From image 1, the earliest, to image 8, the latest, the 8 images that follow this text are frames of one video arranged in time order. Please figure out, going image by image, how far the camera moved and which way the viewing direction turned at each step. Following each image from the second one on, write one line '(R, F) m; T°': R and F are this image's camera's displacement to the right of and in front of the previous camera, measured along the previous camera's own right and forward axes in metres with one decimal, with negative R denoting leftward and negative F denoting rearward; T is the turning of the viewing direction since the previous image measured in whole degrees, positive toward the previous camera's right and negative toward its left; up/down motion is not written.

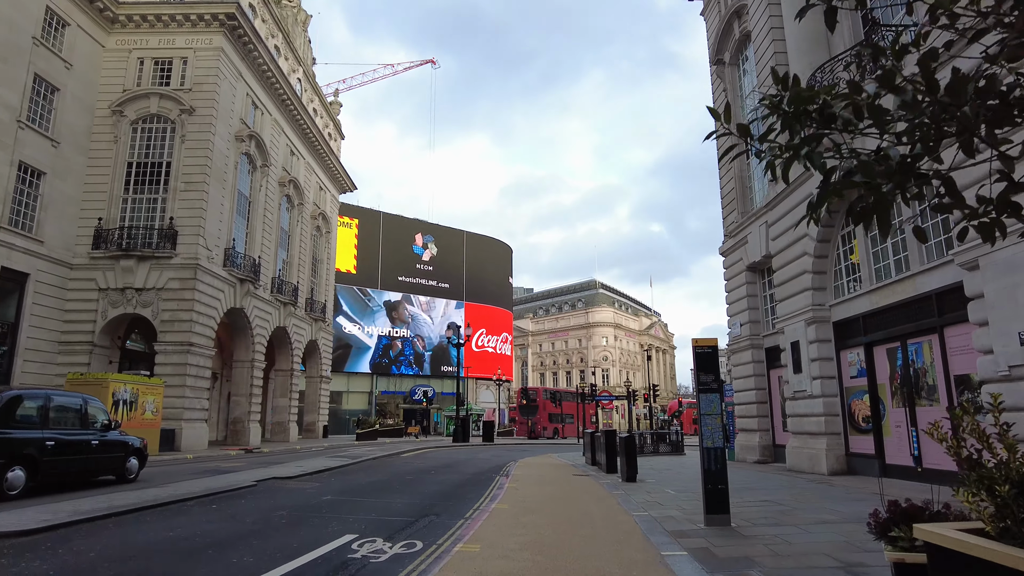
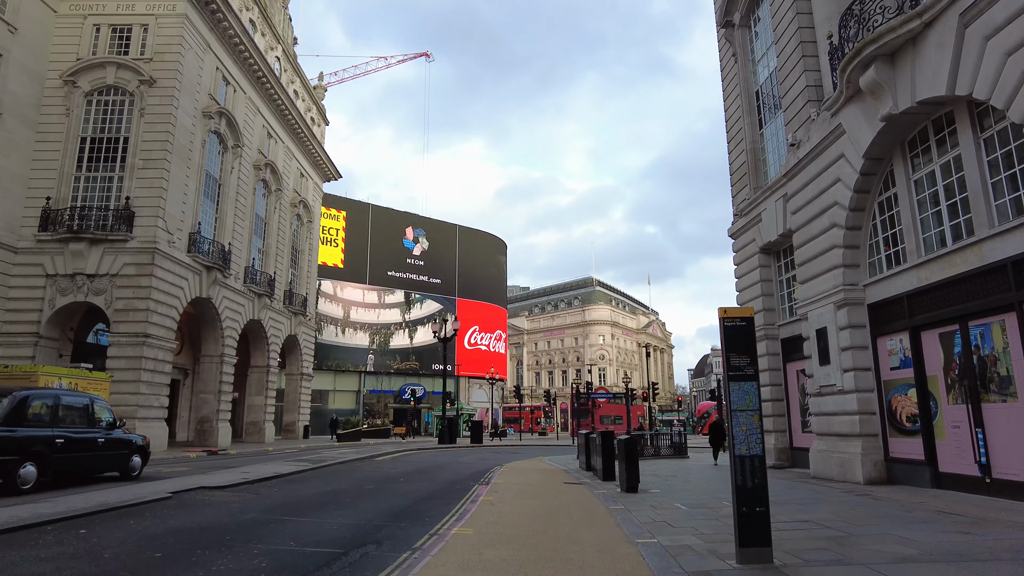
(+0.4, +2.2) m; 0°
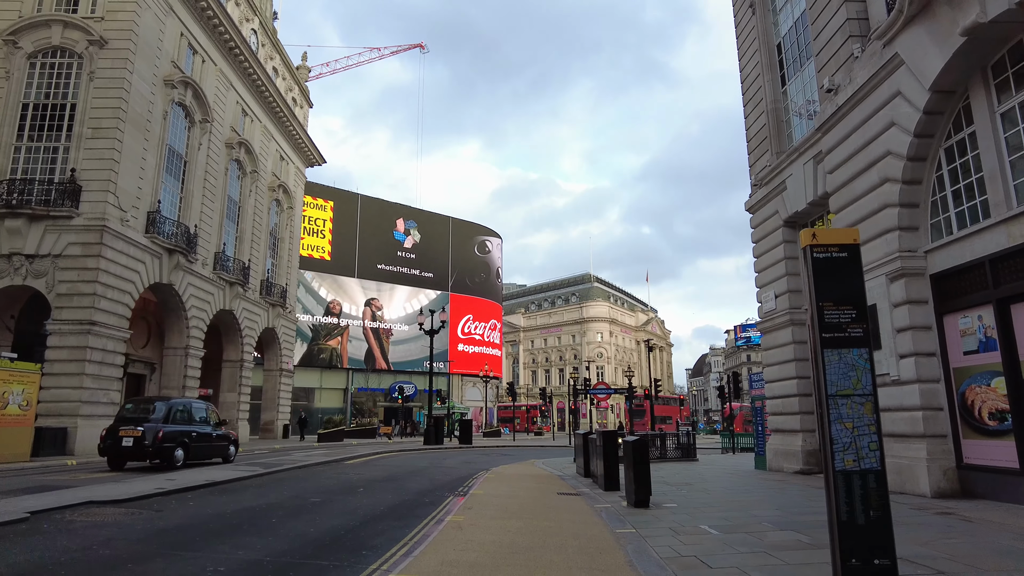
(+0.3, +2.4) m; 0°
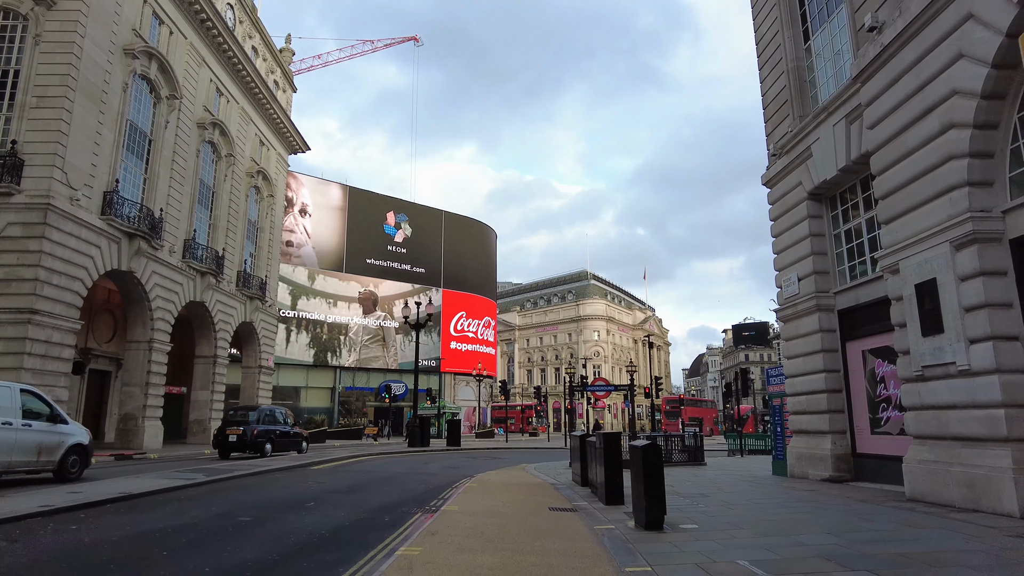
(+0.2, +2.1) m; 0°
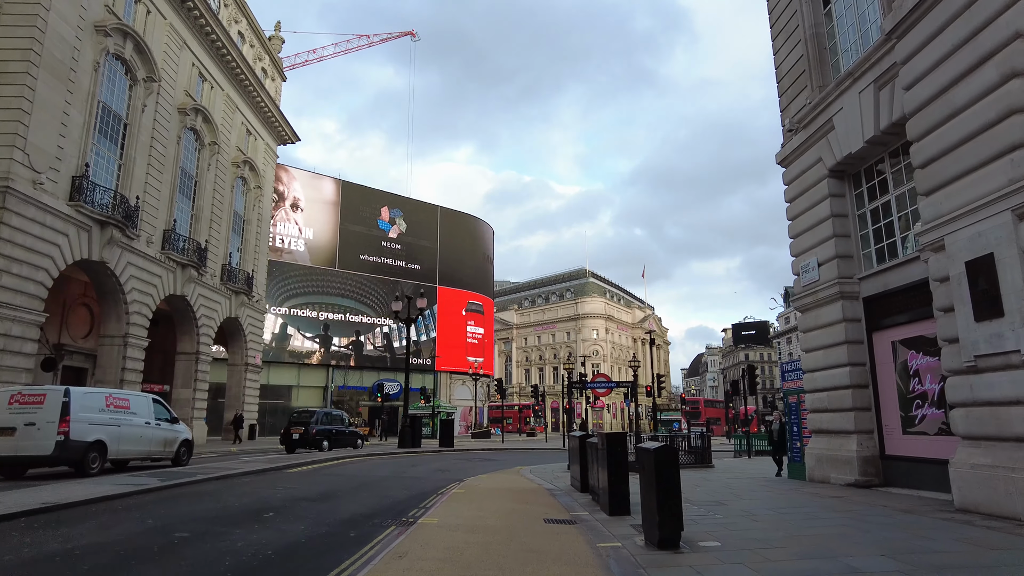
(+0.1, +1.3) m; 0°
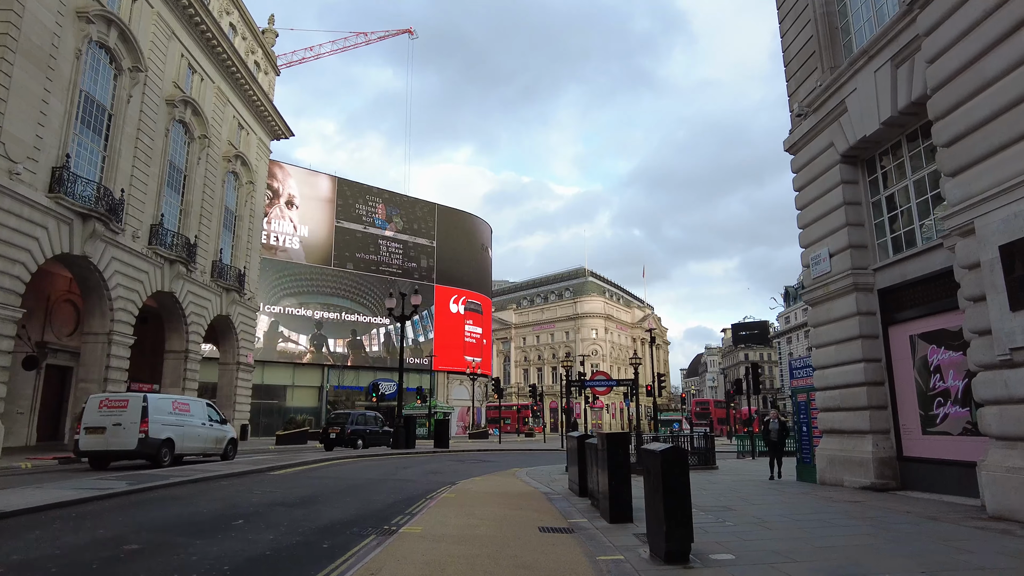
(+0.1, +0.7) m; 0°
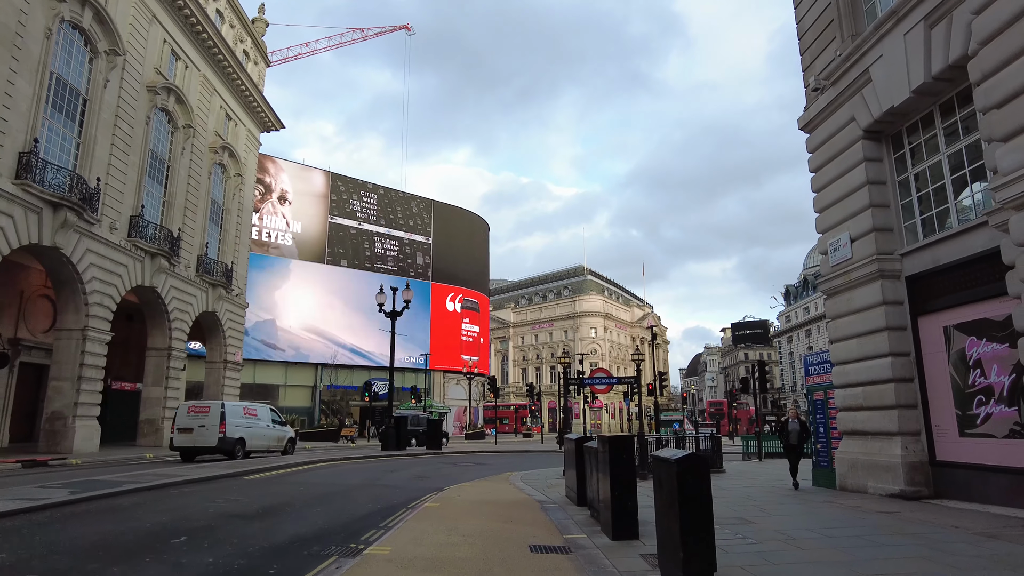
(+0.1, +1.1) m; 0°
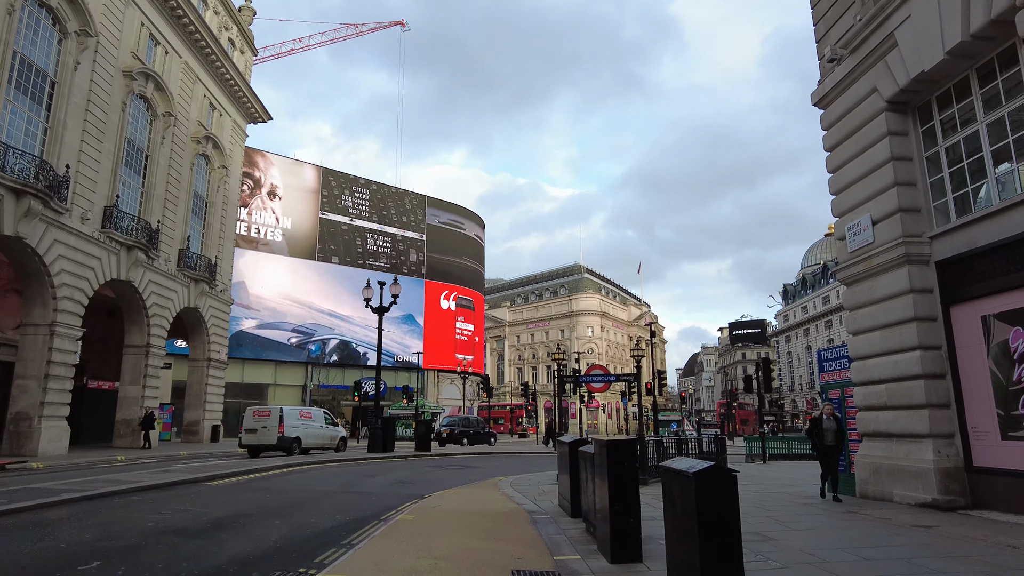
(+0.2, +1.1) m; 0°
